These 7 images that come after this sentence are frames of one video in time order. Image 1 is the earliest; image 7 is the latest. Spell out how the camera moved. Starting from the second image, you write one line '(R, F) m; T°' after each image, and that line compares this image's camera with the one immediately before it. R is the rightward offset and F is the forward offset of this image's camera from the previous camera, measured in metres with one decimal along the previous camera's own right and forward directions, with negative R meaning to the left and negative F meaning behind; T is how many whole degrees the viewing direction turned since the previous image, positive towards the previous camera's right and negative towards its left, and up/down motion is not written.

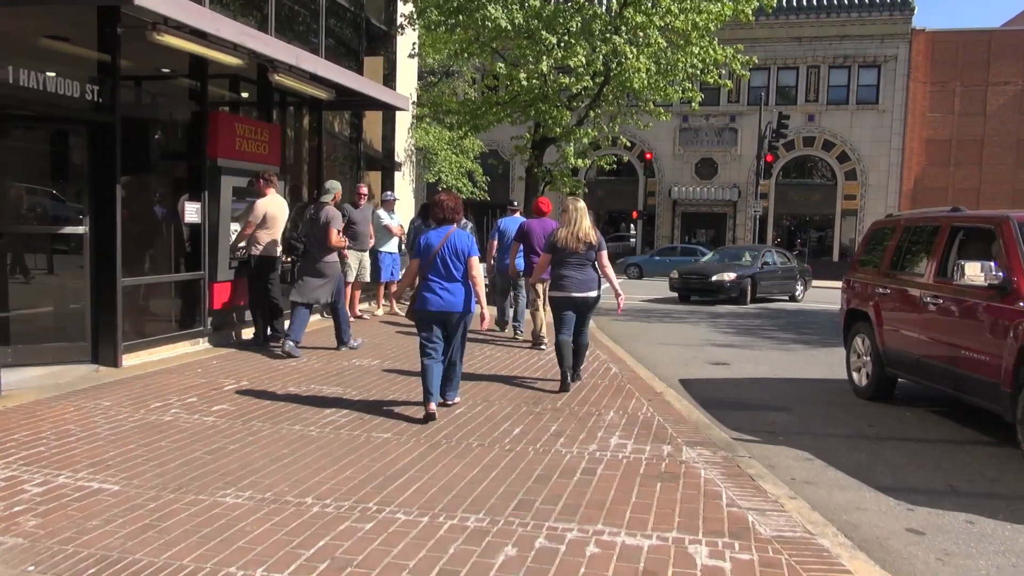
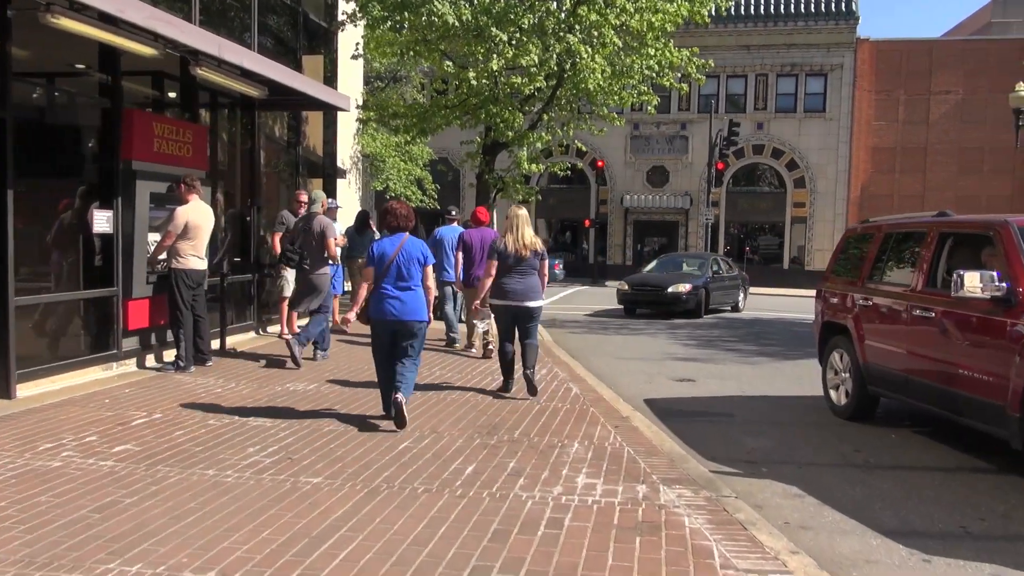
(0.0, +0.7) m; +3°
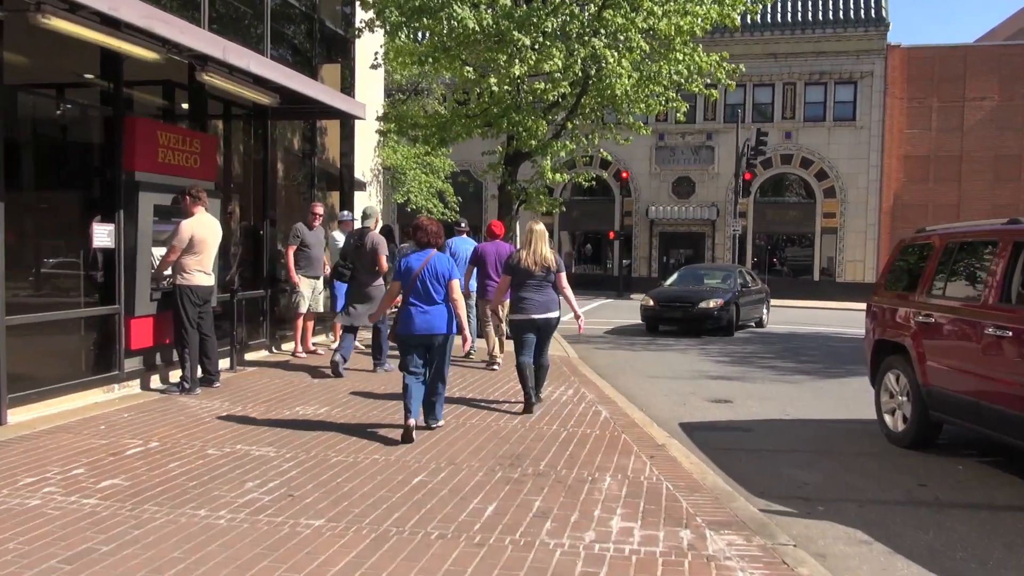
(0.0, +0.5) m; -2°
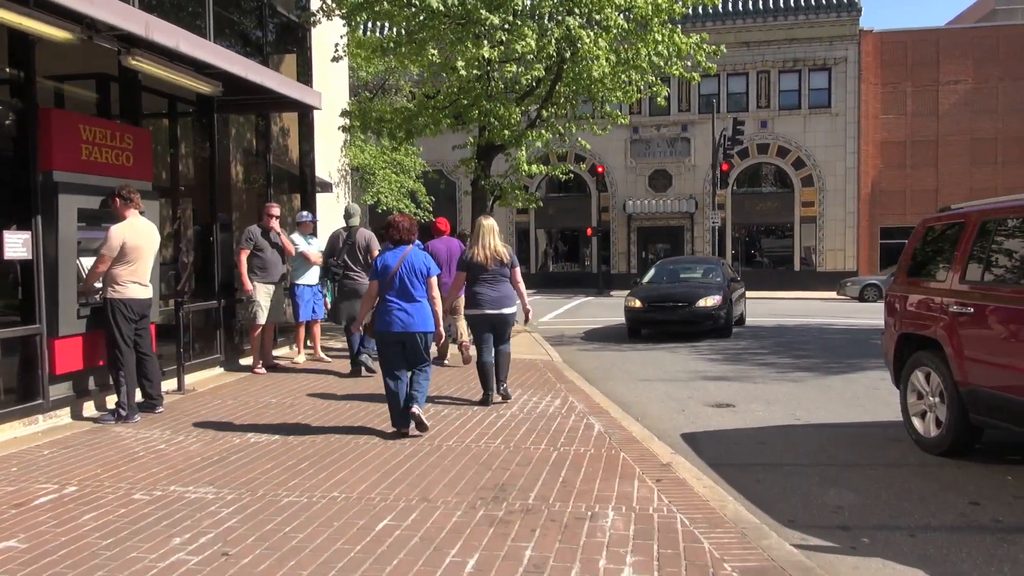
(0.0, +0.8) m; +2°
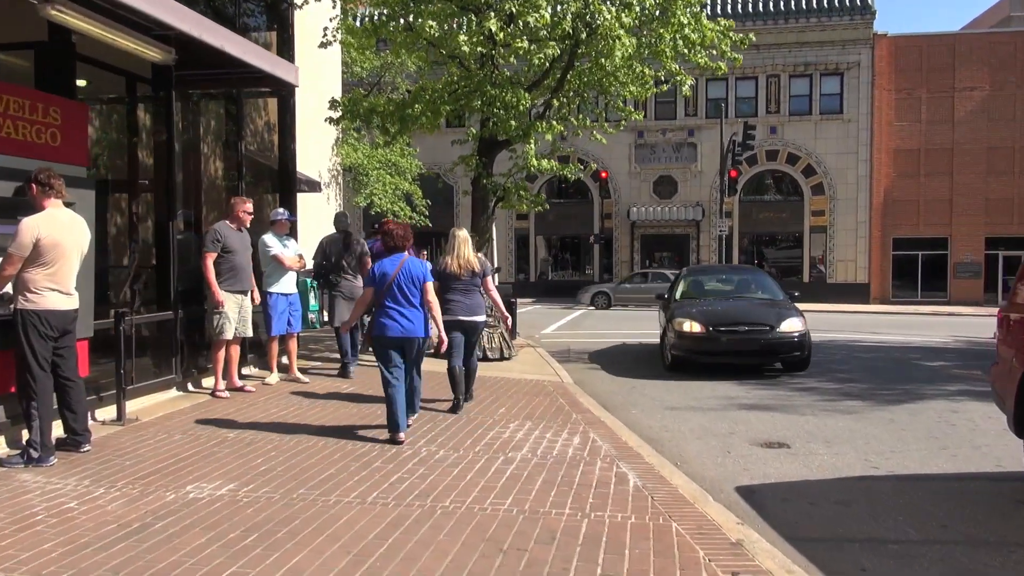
(-0.1, +1.3) m; 0°
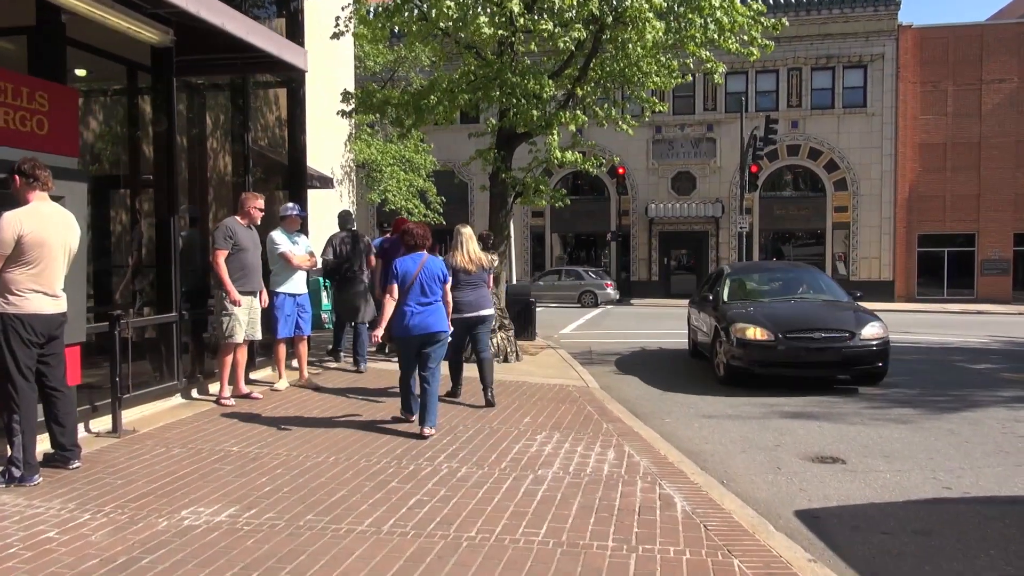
(-0.1, +0.5) m; -1°
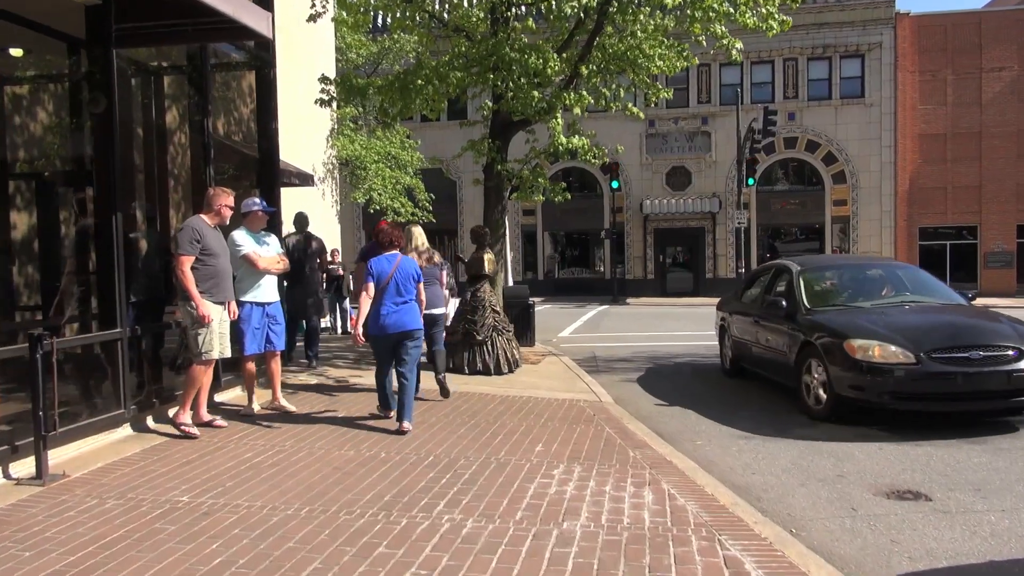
(-0.1, +1.1) m; +1°
